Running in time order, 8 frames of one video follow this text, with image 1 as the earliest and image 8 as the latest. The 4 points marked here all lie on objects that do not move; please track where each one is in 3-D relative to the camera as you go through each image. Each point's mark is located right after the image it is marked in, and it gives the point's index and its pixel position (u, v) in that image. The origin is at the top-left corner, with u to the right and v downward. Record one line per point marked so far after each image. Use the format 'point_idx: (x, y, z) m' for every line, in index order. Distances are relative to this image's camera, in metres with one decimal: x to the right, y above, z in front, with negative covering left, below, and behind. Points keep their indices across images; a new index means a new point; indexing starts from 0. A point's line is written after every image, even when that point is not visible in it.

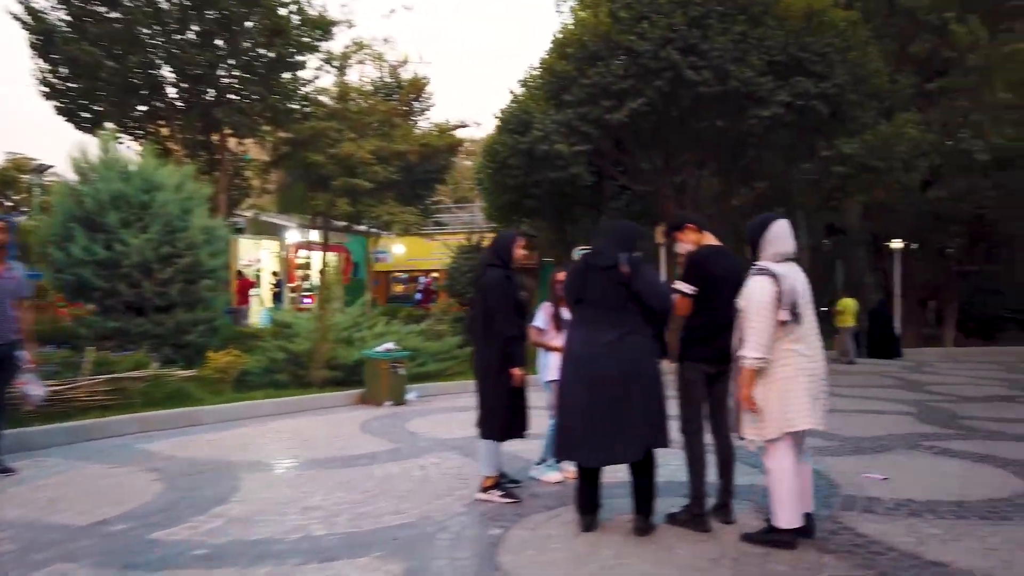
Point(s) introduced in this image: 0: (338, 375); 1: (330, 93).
0: (-2.9, -1.5, +12.8) m
1: (-4.8, +5.2, +20.1) m
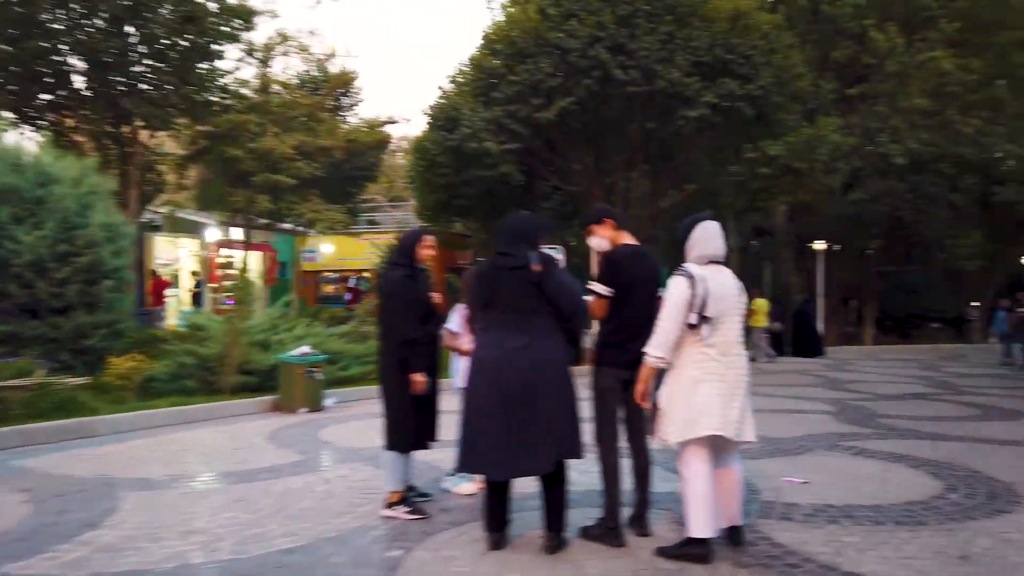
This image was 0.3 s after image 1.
0: (-4.2, -1.5, +12.1) m
1: (-6.6, +5.2, +19.3) m
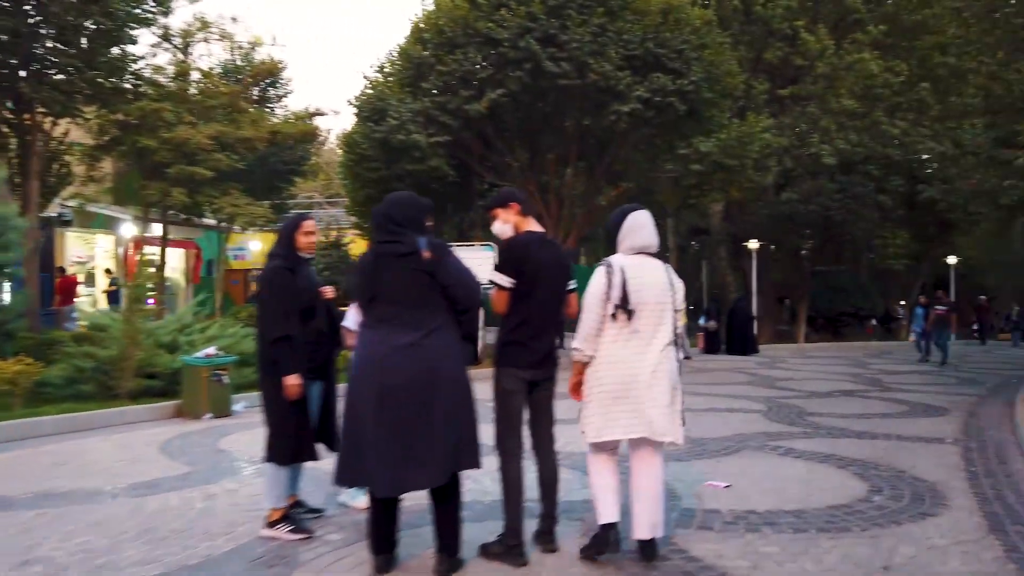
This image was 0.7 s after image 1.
0: (-5.3, -1.4, +11.3) m
1: (-8.3, +5.2, +18.3) m
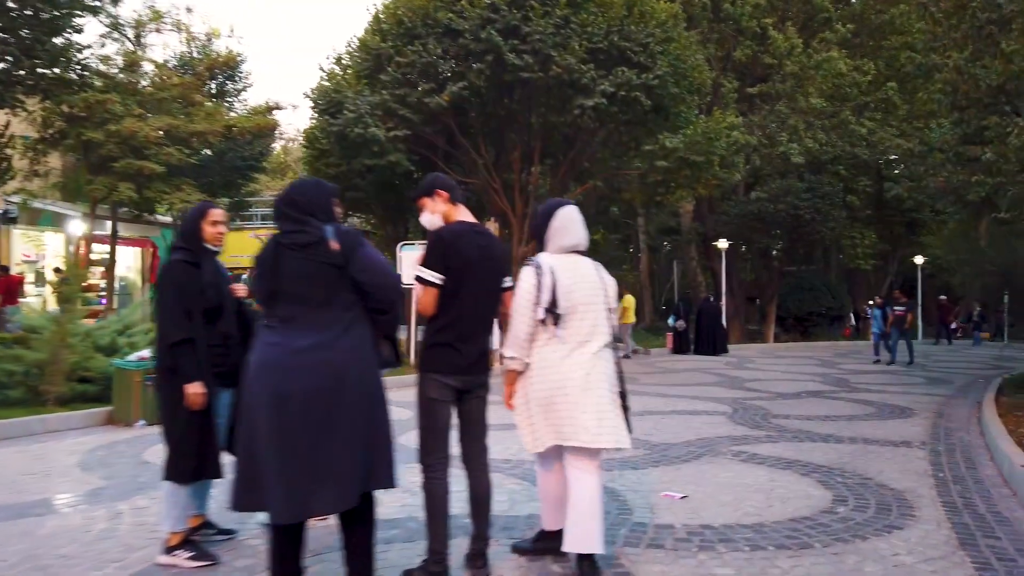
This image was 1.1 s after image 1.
0: (-6.0, -1.4, +10.7) m
1: (-9.2, +5.2, +17.5) m
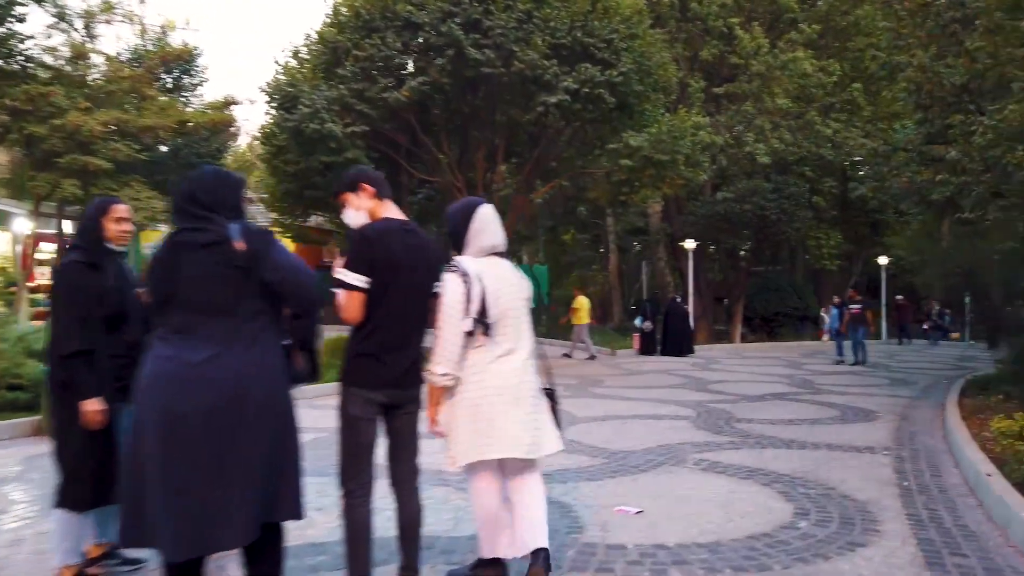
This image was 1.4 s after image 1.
0: (-6.5, -1.5, +10.0) m
1: (-10.0, +5.2, +16.8) m
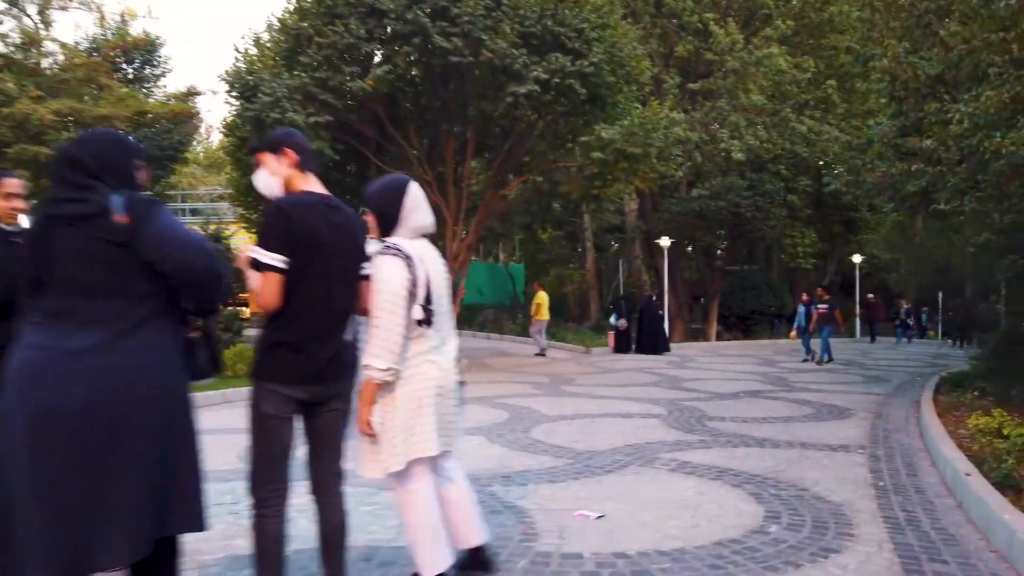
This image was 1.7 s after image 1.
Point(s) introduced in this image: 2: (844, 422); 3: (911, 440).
0: (-7.0, -1.4, +9.5) m
1: (-10.7, +5.3, +16.1) m
2: (+4.6, -1.9, +10.5) m
3: (+4.8, -1.8, +9.0) m
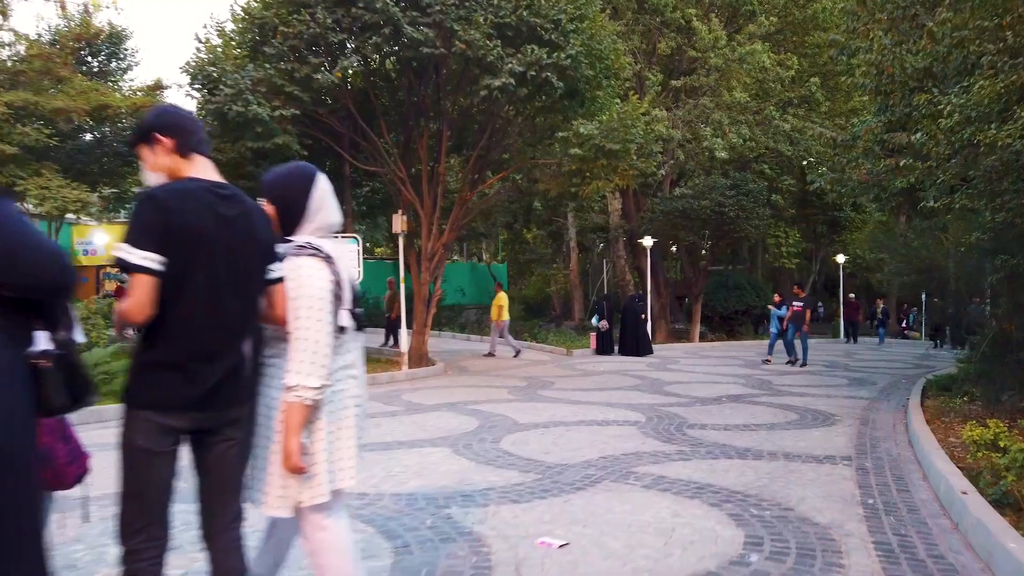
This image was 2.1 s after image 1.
0: (-7.4, -1.4, +8.8) m
1: (-11.2, +5.3, +15.3) m
2: (+4.2, -1.9, +10.1) m
3: (+4.4, -1.8, +8.6) m
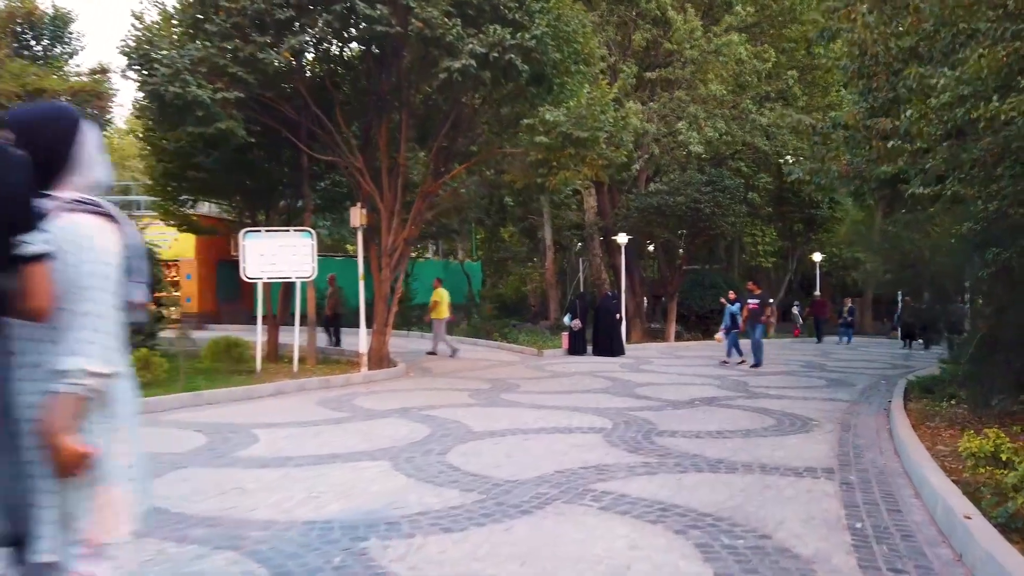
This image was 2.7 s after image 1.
0: (-7.9, -1.3, +7.7) m
1: (-11.9, +5.3, +14.2) m
2: (+3.7, -1.8, +9.3) m
3: (+3.9, -1.8, +7.8) m
